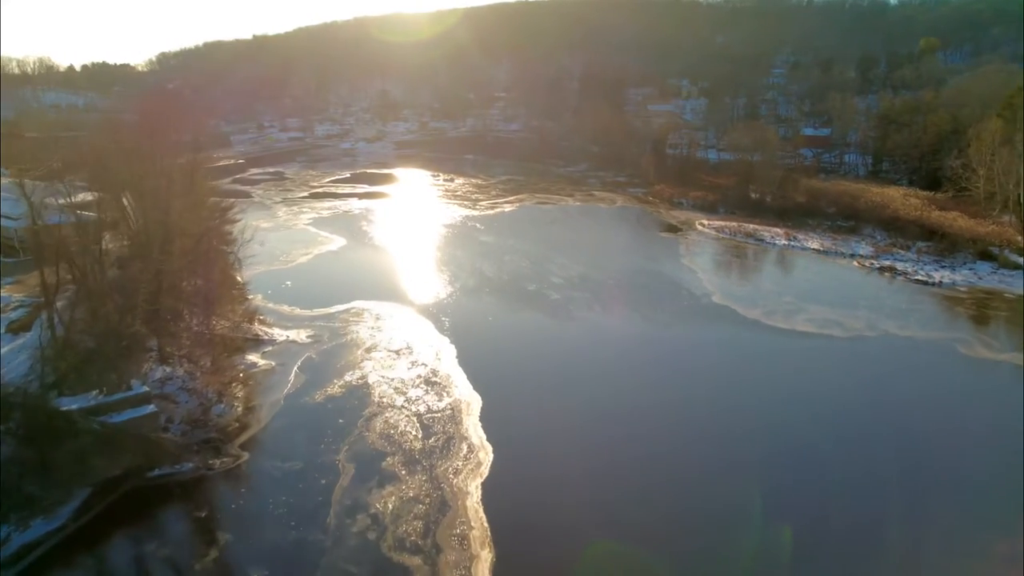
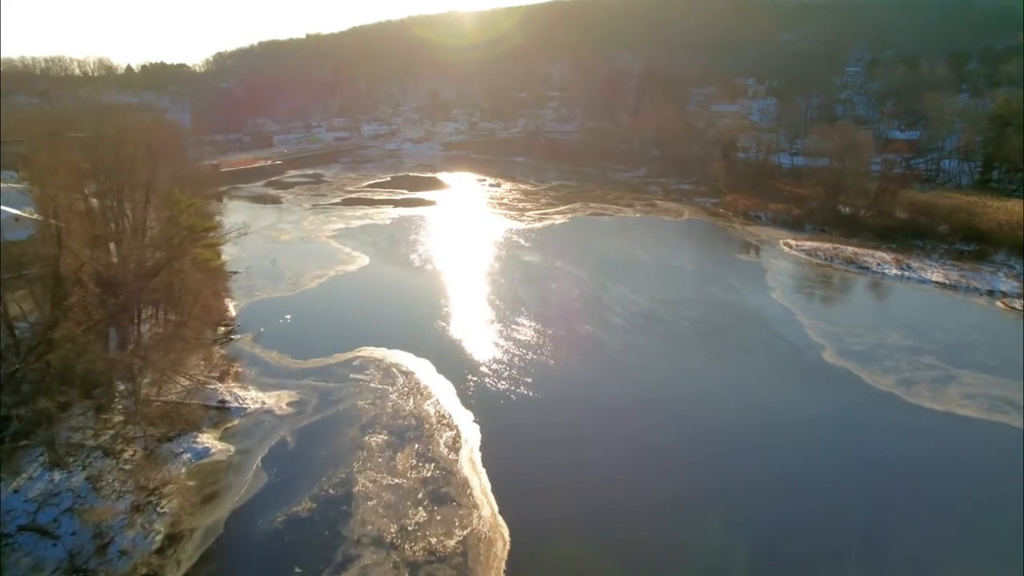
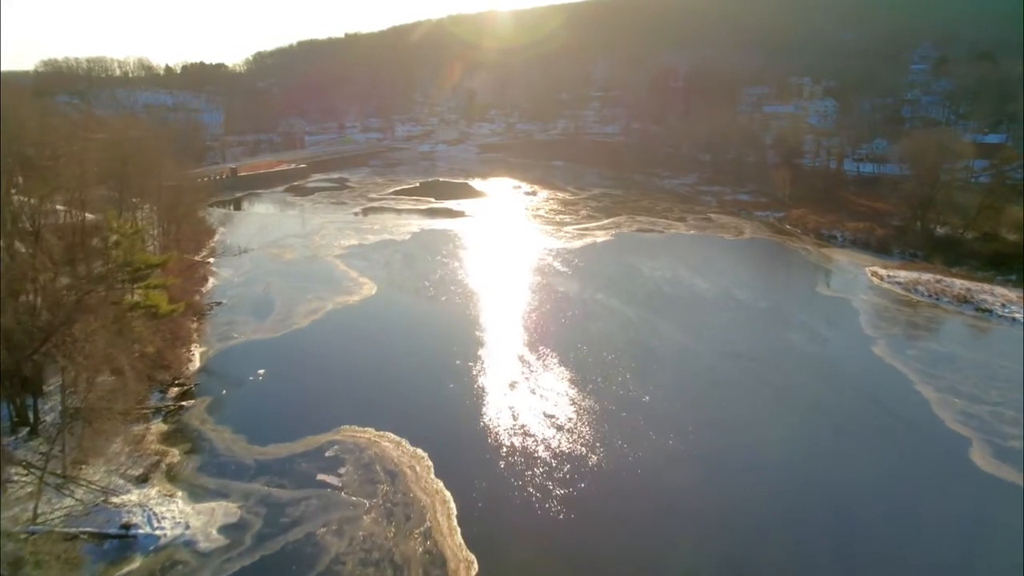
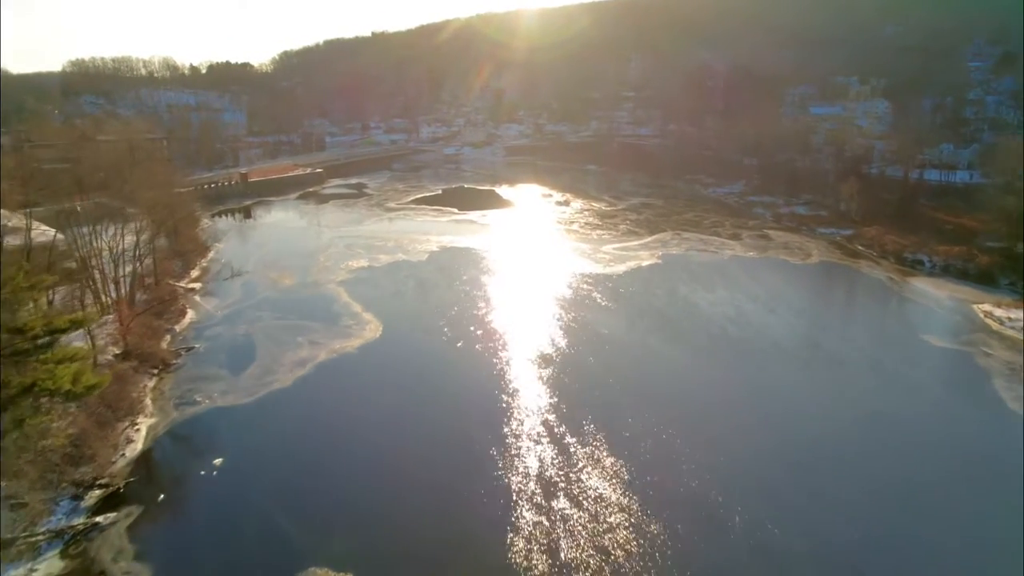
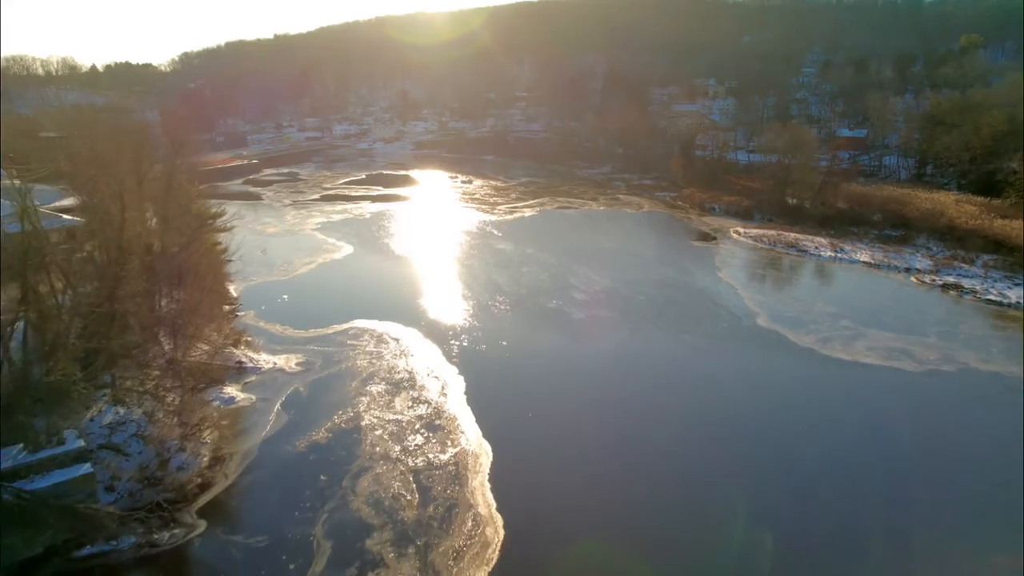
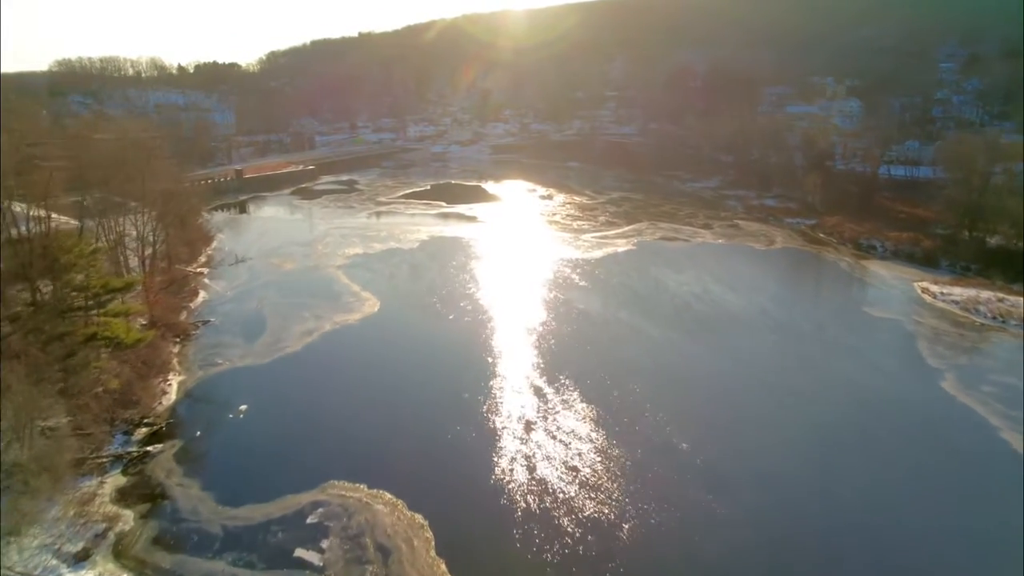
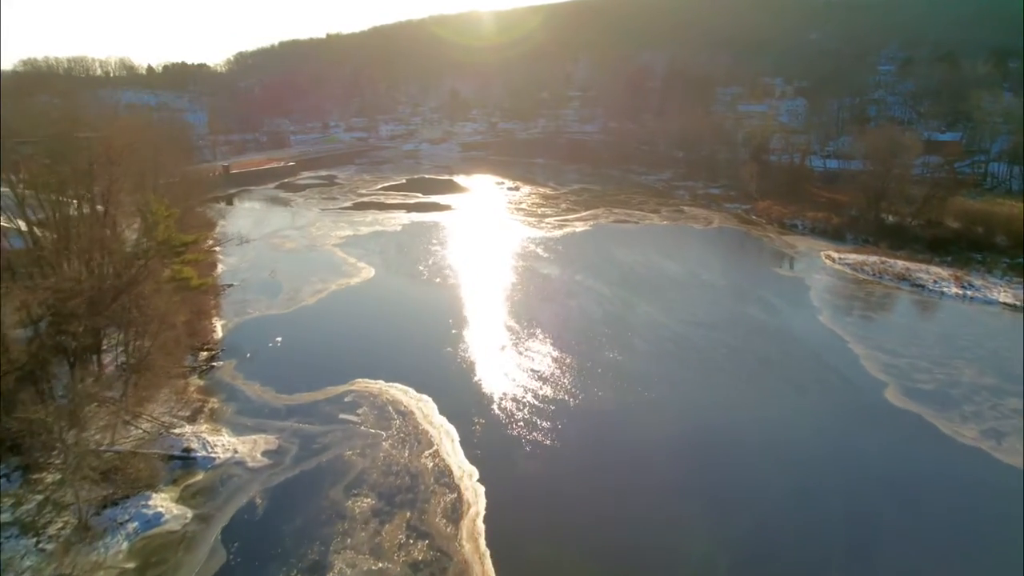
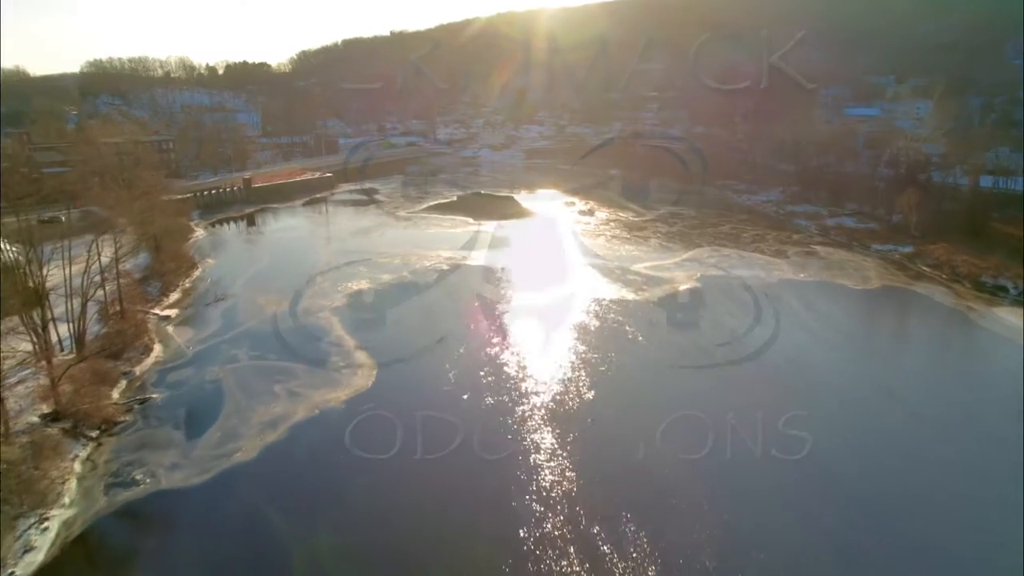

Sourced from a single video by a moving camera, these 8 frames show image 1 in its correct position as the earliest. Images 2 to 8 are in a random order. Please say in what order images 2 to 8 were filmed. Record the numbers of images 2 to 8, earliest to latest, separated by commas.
5, 2, 7, 3, 6, 4, 8
